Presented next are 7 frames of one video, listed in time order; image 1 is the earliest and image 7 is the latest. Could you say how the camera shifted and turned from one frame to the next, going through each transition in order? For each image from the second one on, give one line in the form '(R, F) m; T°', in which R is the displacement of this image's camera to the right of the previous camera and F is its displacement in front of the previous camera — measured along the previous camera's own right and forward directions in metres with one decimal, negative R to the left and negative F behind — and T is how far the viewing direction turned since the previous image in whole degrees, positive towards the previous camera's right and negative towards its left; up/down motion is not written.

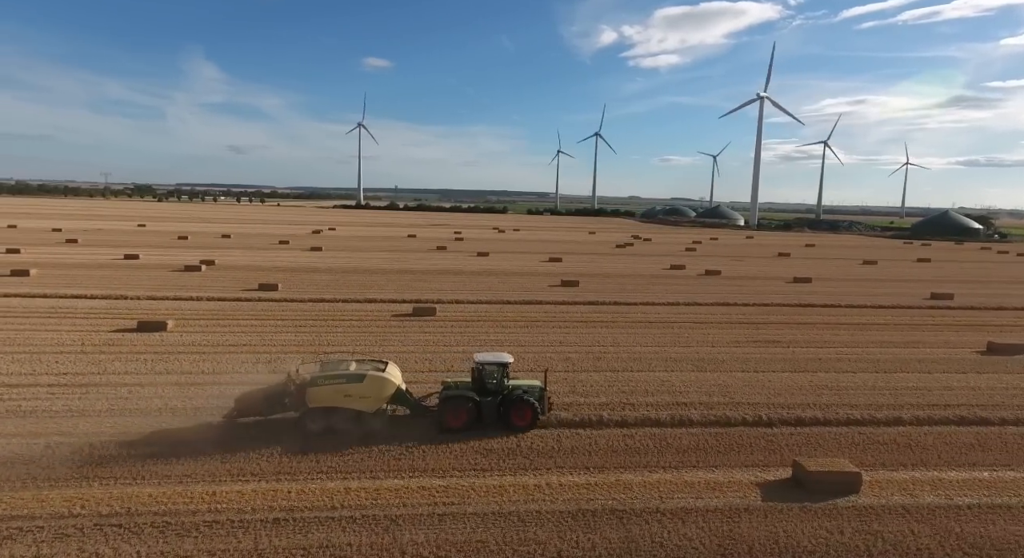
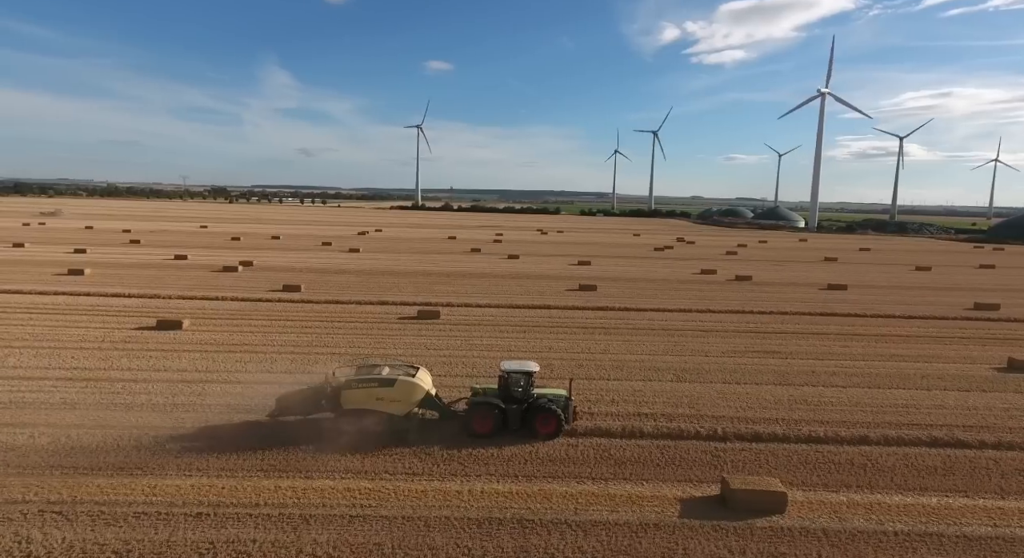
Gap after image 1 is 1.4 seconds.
(+1.3, -0.1) m; -5°
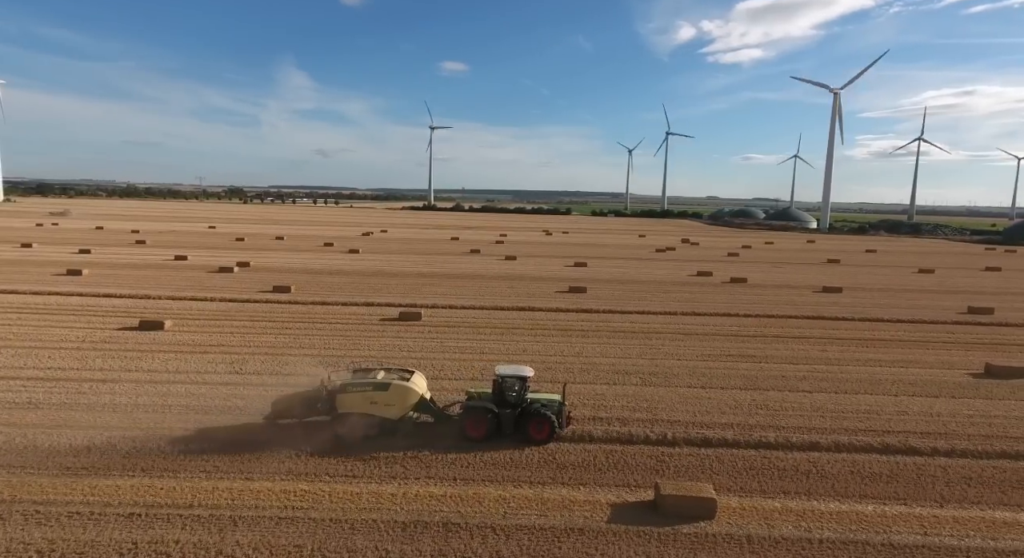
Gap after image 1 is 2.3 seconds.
(+0.8, 0.0) m; -1°
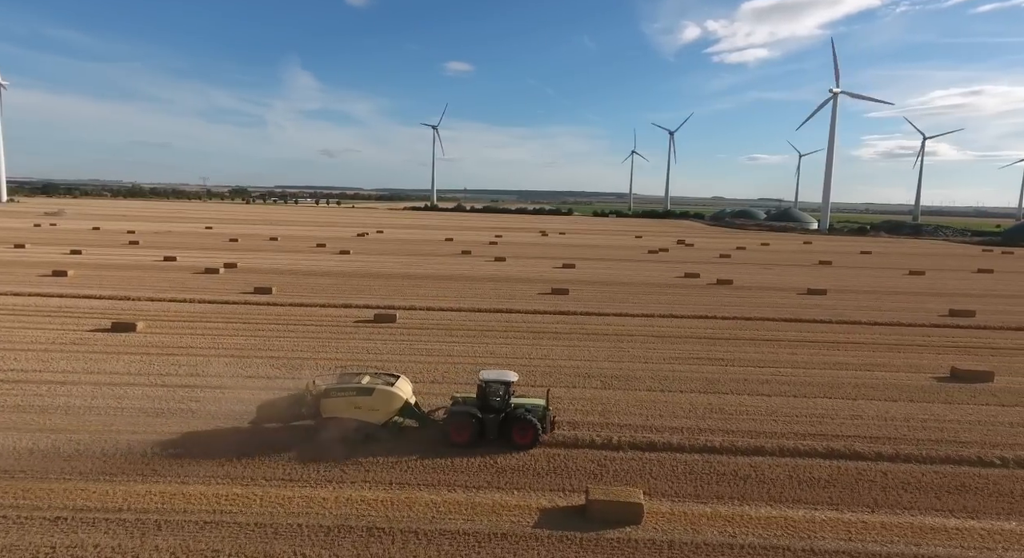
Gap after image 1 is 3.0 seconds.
(+0.7, 0.0) m; 0°
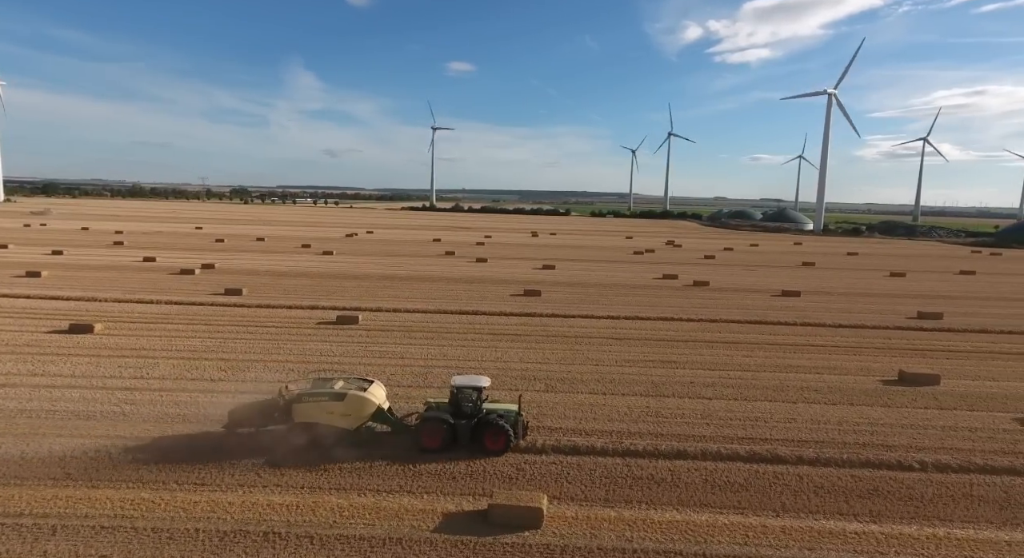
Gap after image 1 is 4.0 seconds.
(+1.0, 0.0) m; 0°
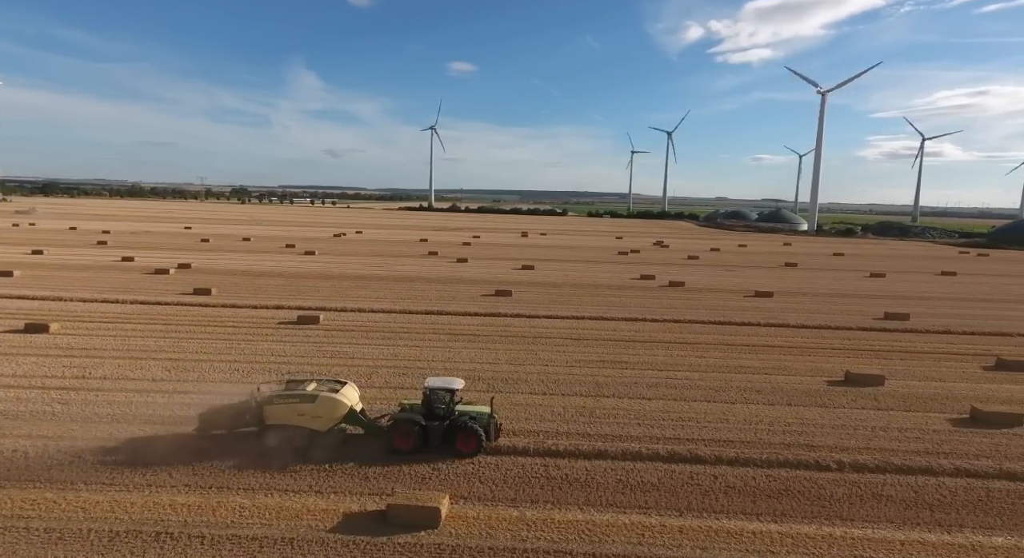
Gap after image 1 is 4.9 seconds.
(+1.0, 0.0) m; 0°
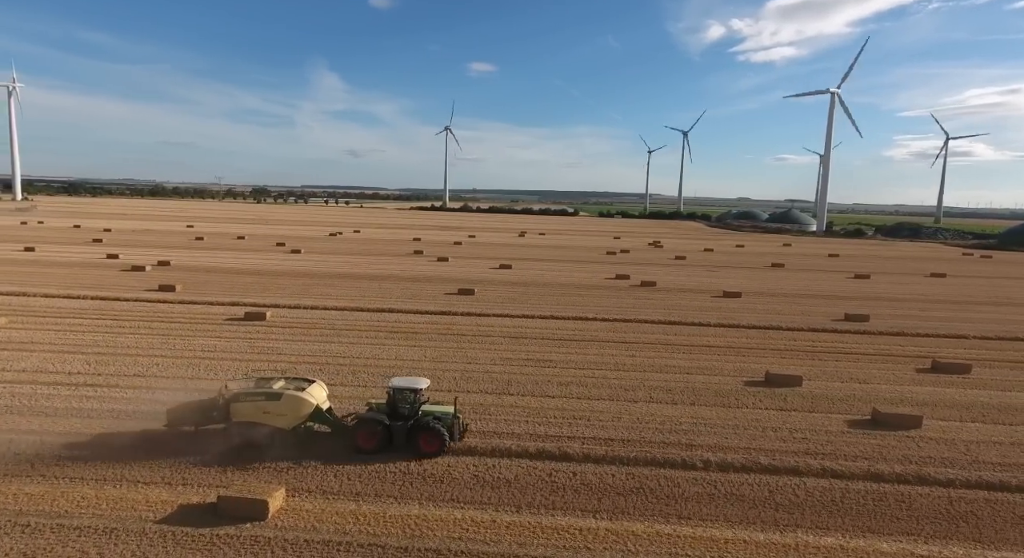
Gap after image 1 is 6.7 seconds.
(+1.8, 0.0) m; -2°
